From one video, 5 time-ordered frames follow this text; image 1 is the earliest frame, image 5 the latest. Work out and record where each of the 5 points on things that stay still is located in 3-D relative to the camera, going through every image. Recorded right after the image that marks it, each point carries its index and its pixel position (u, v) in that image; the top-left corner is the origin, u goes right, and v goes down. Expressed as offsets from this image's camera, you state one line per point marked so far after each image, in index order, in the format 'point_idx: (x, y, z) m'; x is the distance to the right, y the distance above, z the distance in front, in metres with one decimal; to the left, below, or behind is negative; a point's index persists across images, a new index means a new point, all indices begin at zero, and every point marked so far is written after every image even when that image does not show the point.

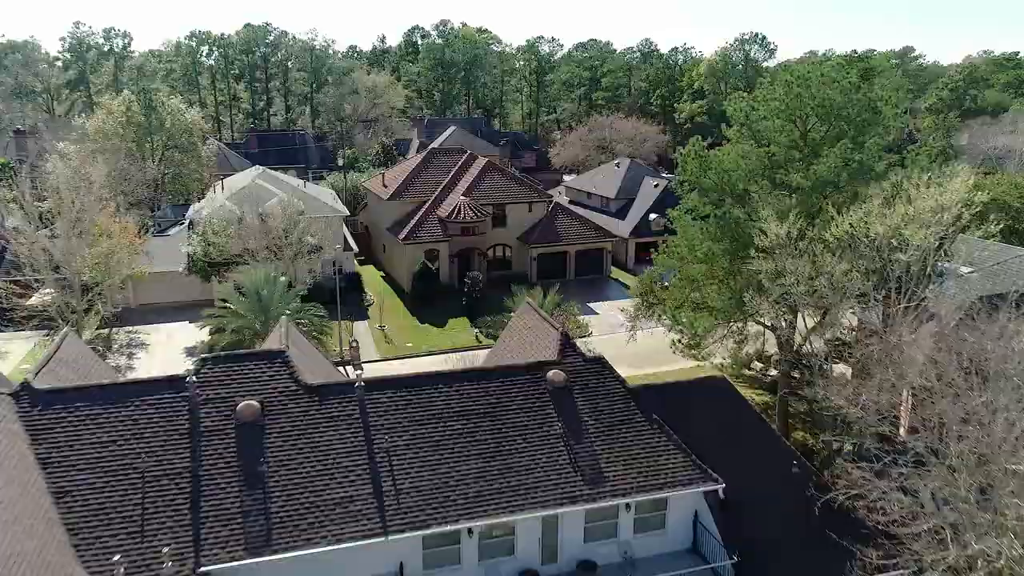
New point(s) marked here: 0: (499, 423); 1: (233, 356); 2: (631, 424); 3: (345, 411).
0: (-0.2, -2.3, +14.5) m
1: (-4.6, -1.1, +14.4) m
2: (+2.0, -2.3, +14.9) m
3: (-2.7, -2.0, +14.2) m
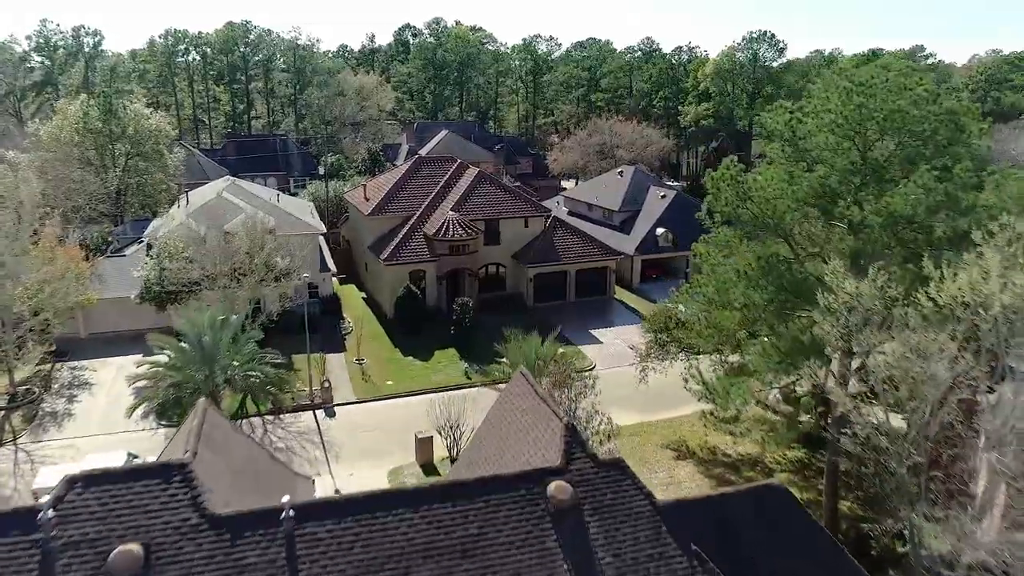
0: (-0.4, -3.4, +10.5) m
1: (-4.8, -2.3, +10.4) m
2: (+1.9, -3.4, +10.9) m
3: (-2.9, -3.1, +10.1) m
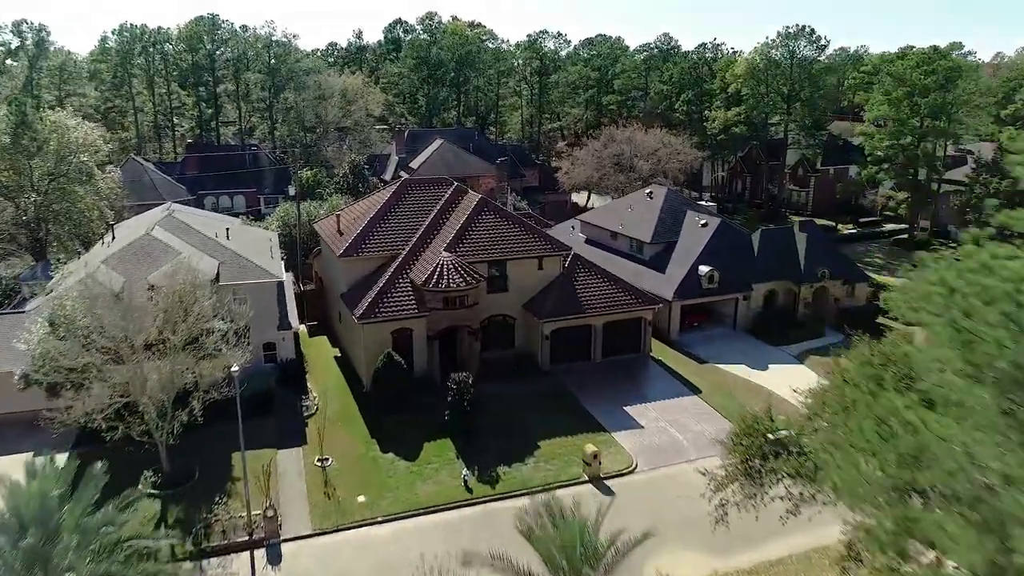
0: (+0.1, -5.6, +2.2) m
1: (-4.3, -4.4, +2.0) m
2: (+2.4, -5.6, +2.6) m
3: (-2.4, -5.3, +1.8) m
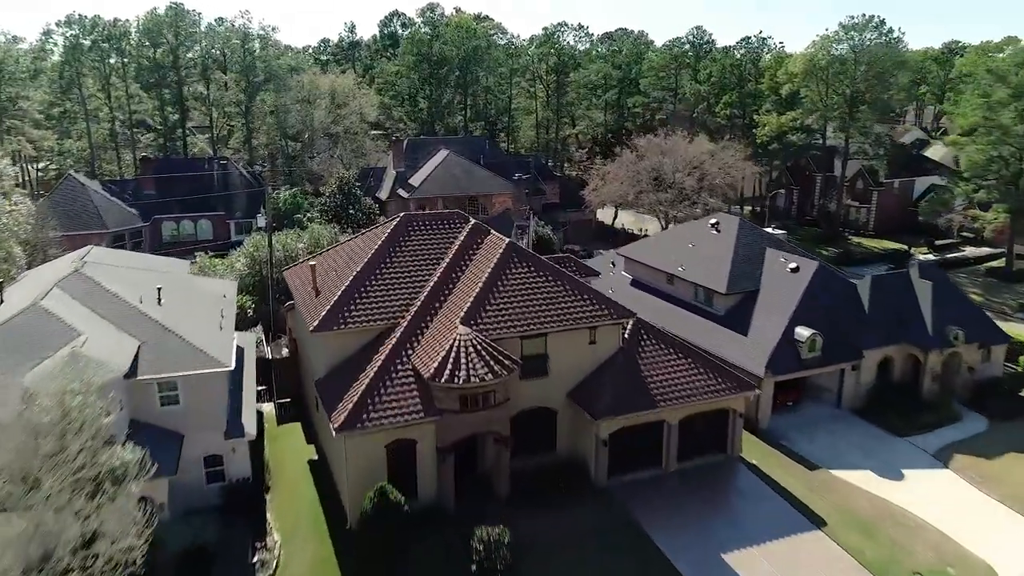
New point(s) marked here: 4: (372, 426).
0: (+1.3, -7.8, -6.7) m
1: (-3.1, -6.7, -6.9) m
2: (+3.6, -7.9, -6.3) m
3: (-1.2, -7.6, -7.1) m
4: (-3.2, -3.2, +19.7) m
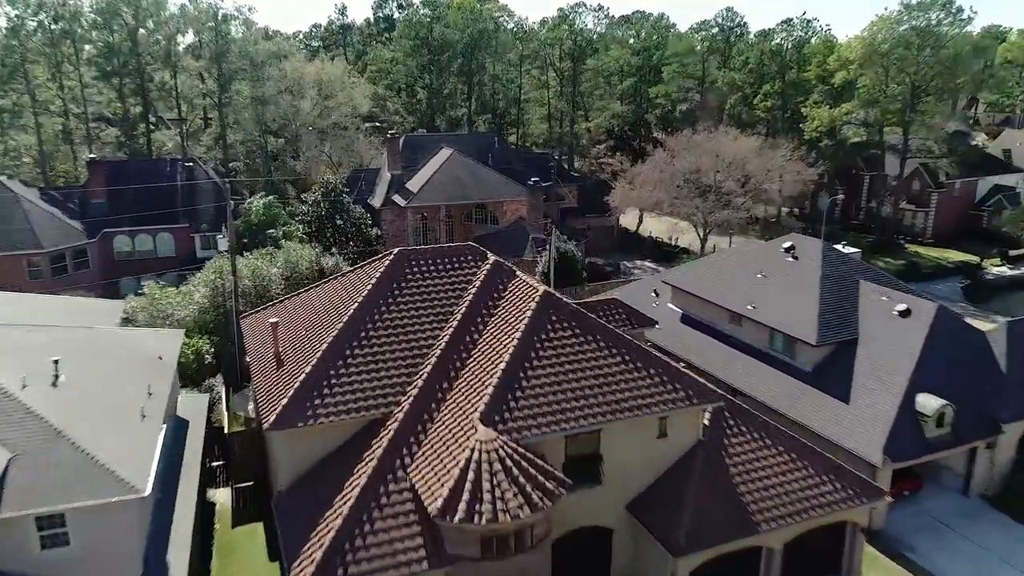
0: (+2.1, -9.6, -13.2) m
1: (-2.3, -8.5, -13.5) m
2: (+4.3, -9.6, -12.8) m
3: (-0.4, -9.4, -13.6) m
4: (-2.4, -4.6, +13.1) m
